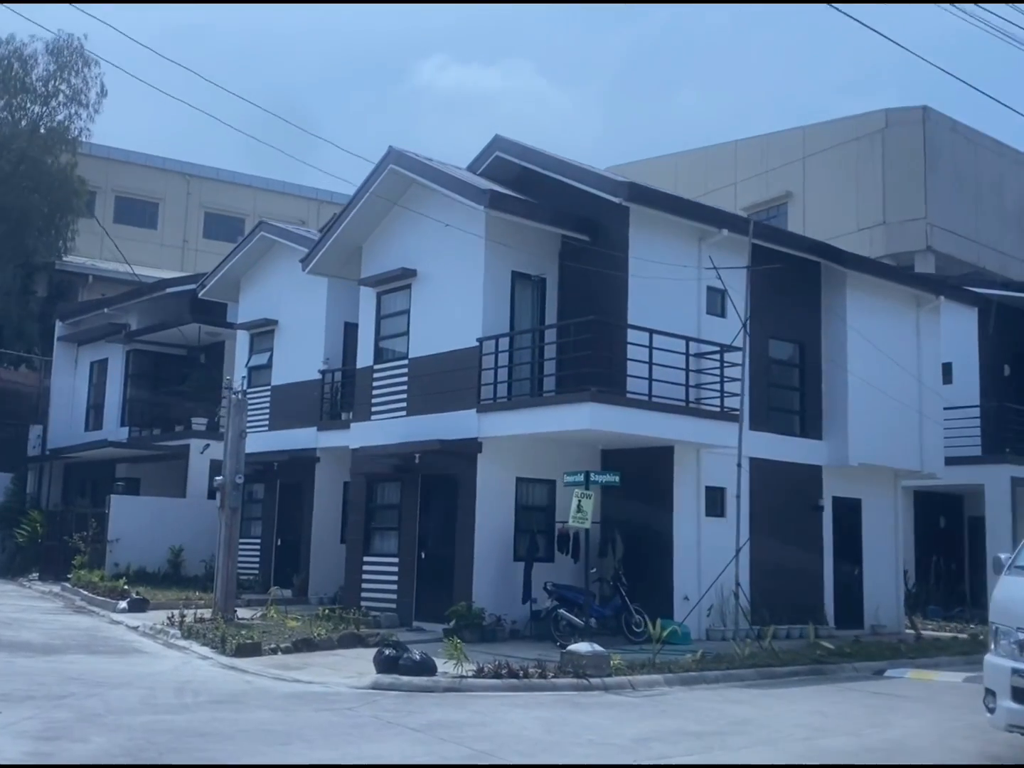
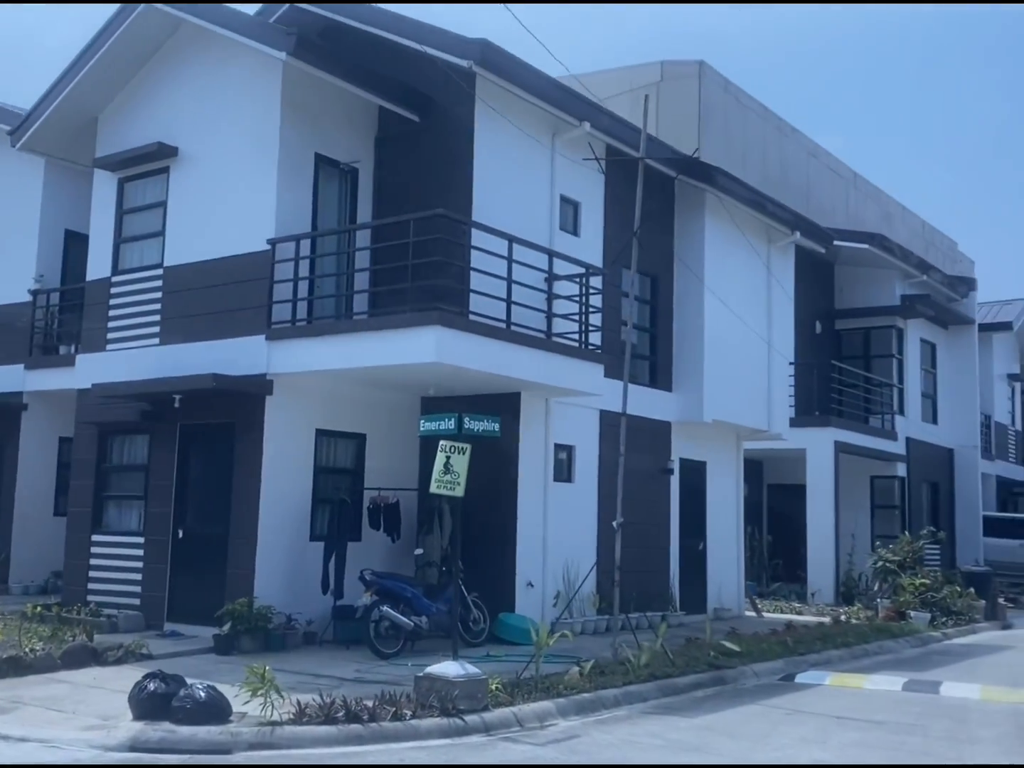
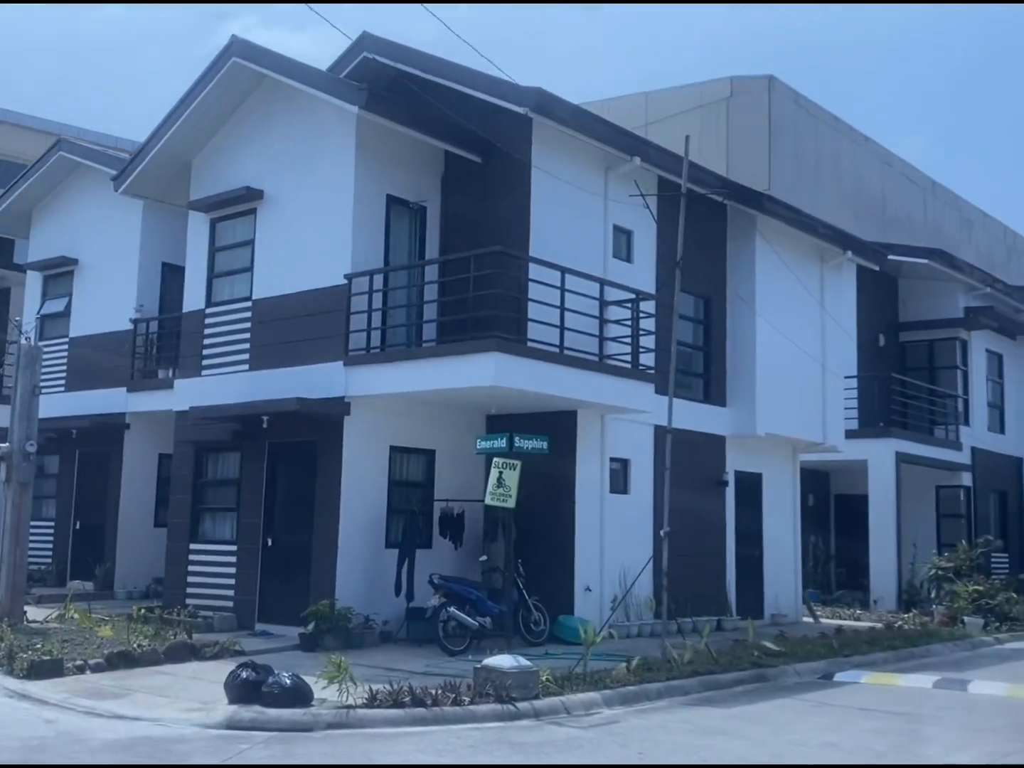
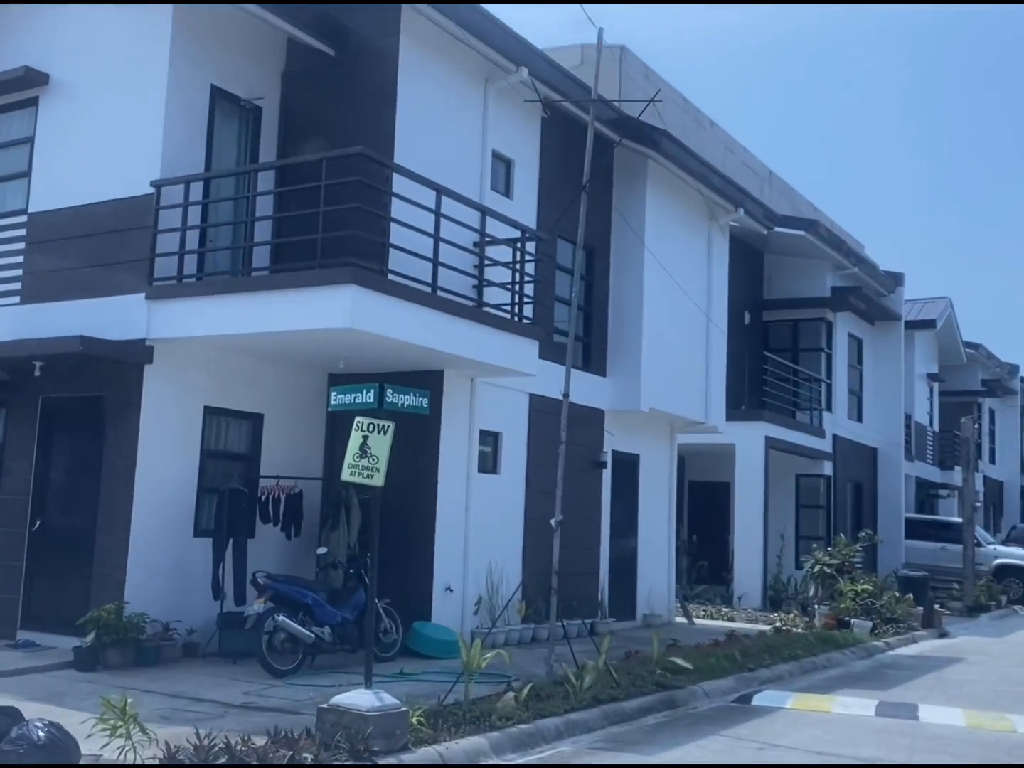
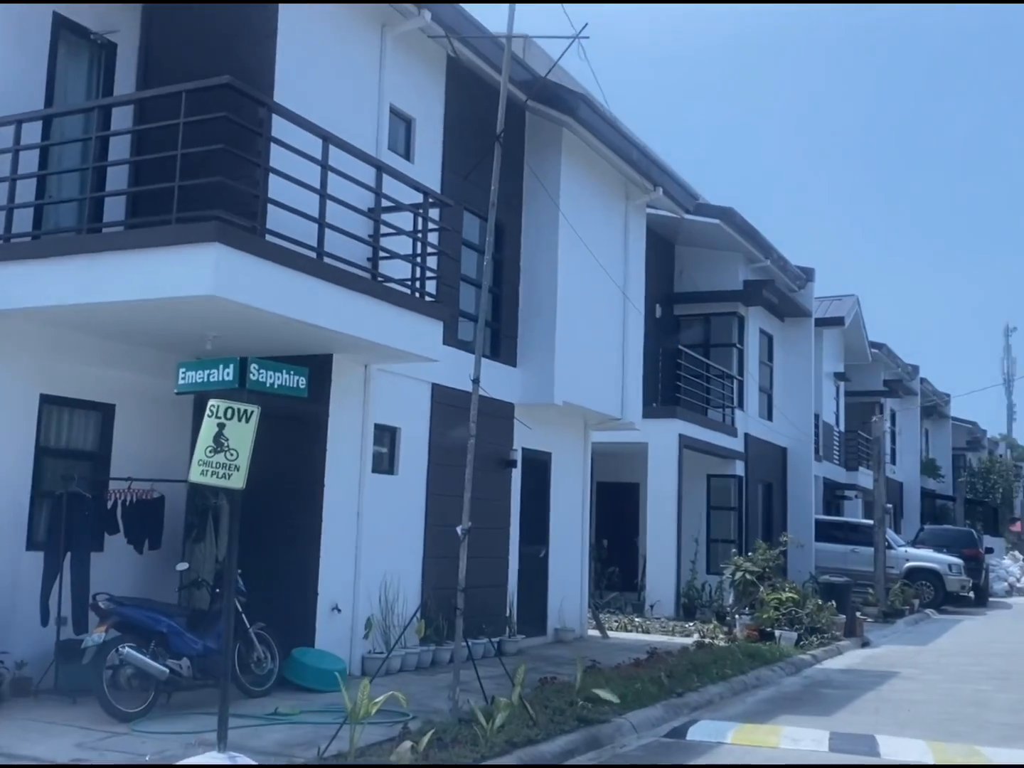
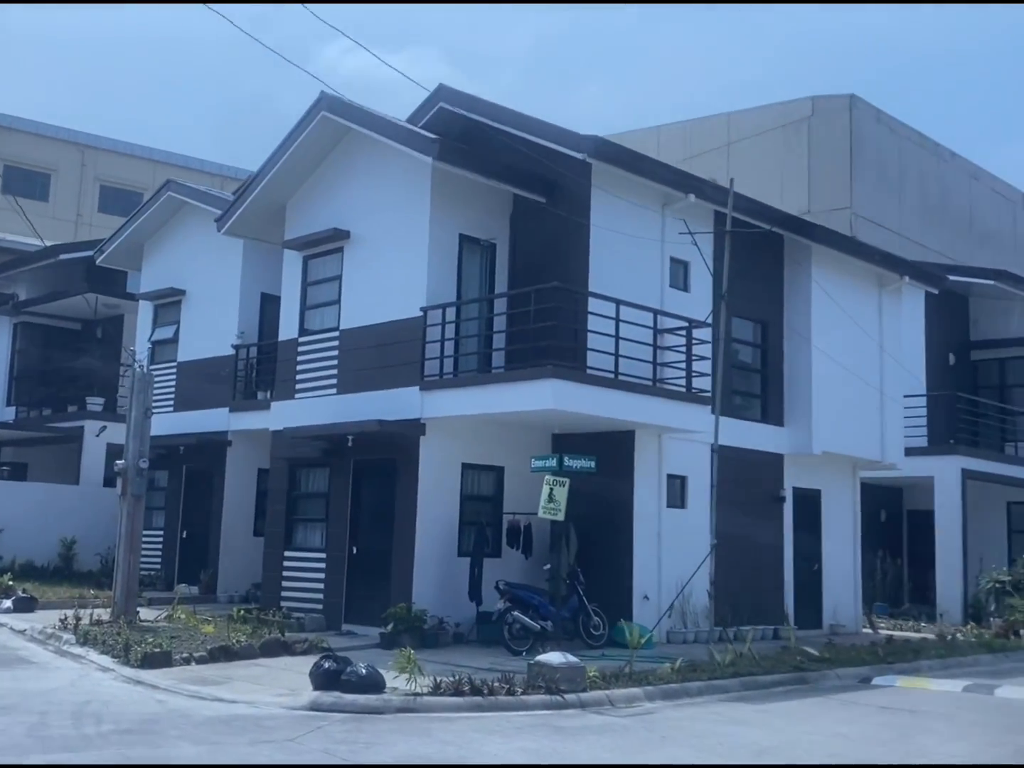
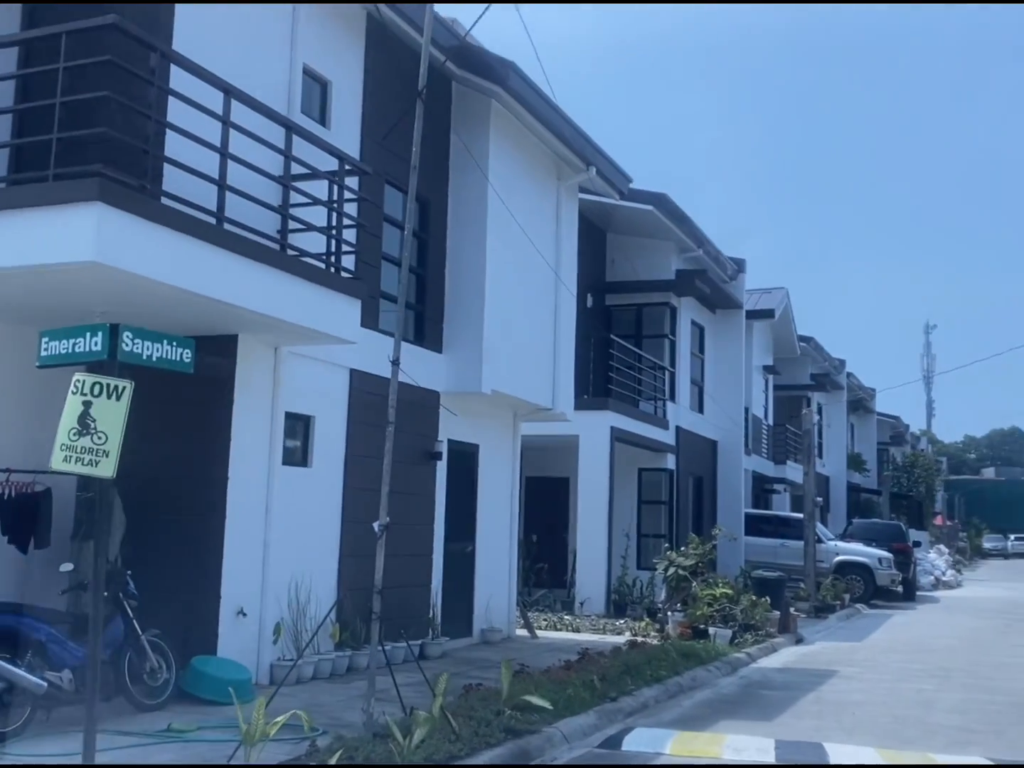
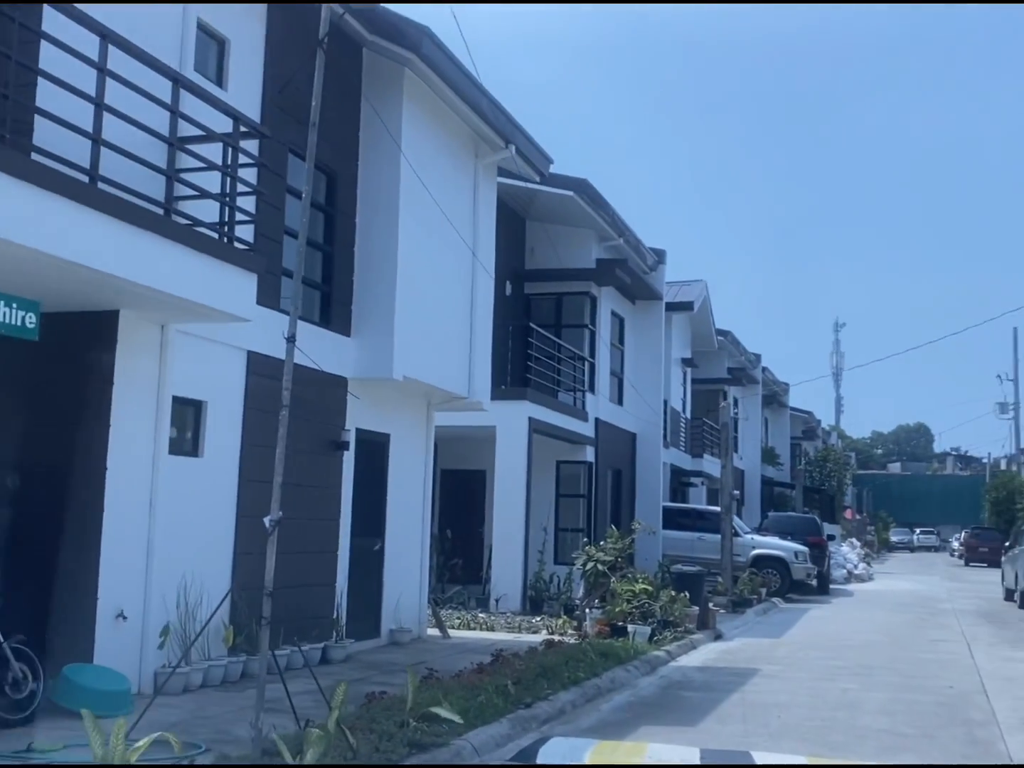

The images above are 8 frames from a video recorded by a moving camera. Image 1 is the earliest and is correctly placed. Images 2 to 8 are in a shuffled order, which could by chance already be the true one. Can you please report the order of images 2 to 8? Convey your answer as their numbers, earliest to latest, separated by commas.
6, 3, 2, 4, 5, 7, 8
